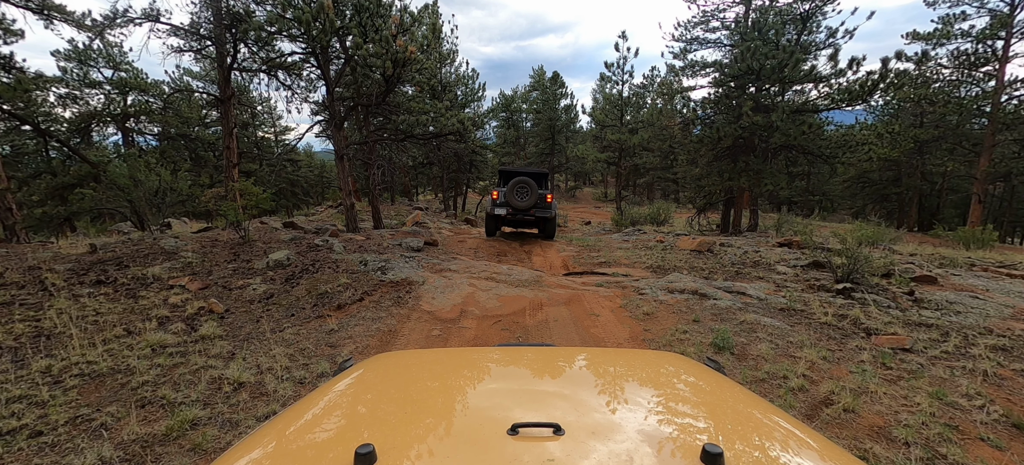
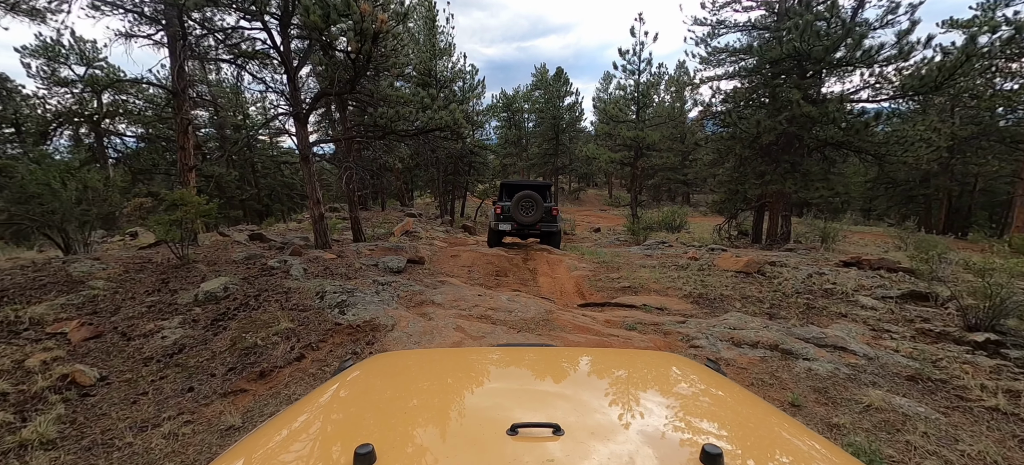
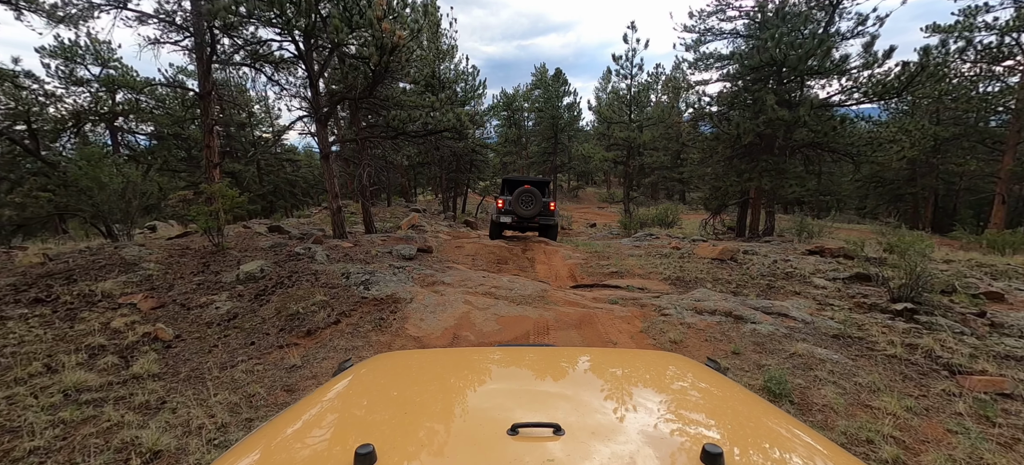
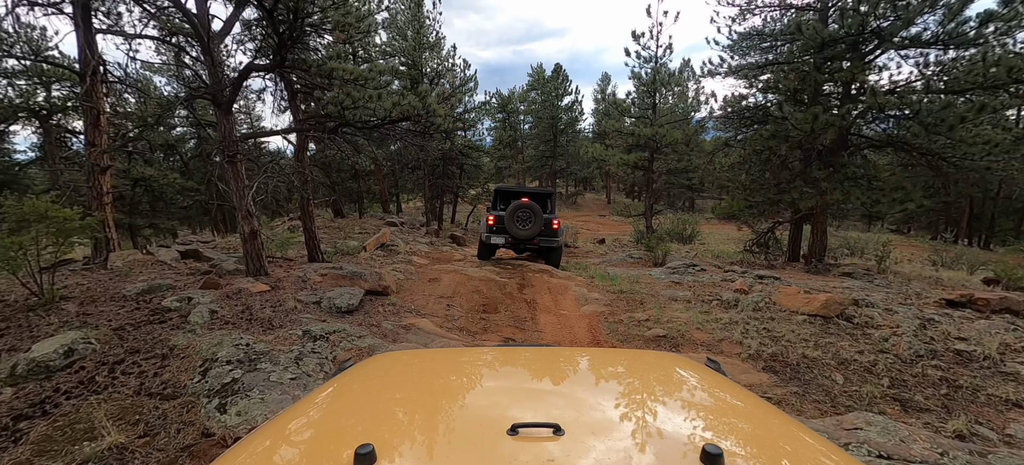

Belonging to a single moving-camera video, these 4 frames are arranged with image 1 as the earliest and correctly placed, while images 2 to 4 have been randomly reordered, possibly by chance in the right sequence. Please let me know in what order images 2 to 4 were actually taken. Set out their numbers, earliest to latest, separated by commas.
3, 2, 4
